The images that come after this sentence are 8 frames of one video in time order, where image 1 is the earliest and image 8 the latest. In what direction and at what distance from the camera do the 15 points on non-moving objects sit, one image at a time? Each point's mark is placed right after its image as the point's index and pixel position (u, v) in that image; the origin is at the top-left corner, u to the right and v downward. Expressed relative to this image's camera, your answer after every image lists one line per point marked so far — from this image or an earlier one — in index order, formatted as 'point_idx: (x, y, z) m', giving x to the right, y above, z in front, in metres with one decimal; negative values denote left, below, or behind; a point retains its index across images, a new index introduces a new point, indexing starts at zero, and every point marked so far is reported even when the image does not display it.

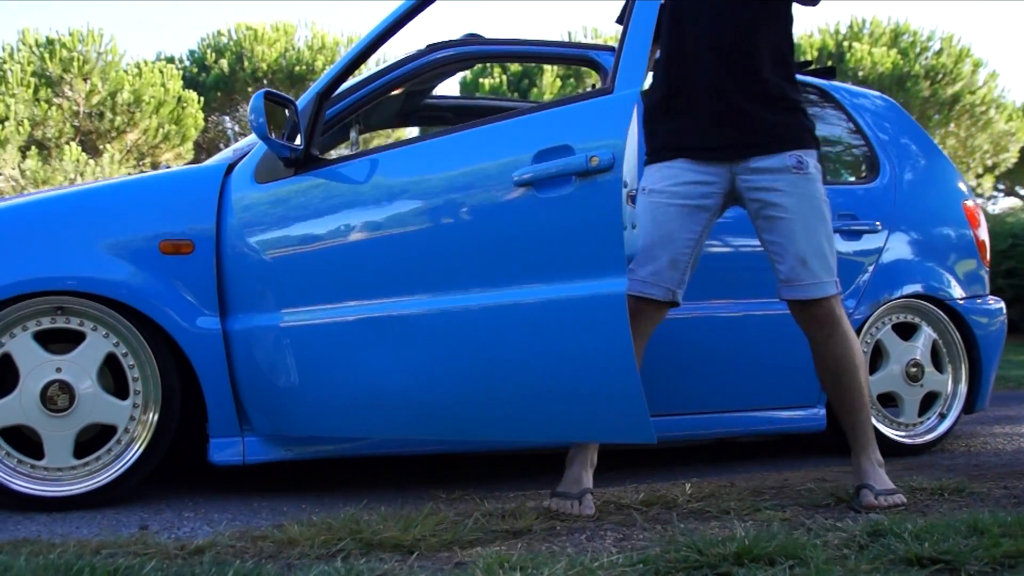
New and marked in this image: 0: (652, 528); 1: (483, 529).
0: (+0.3, -0.5, +2.4) m
1: (-0.1, -0.5, +2.3) m
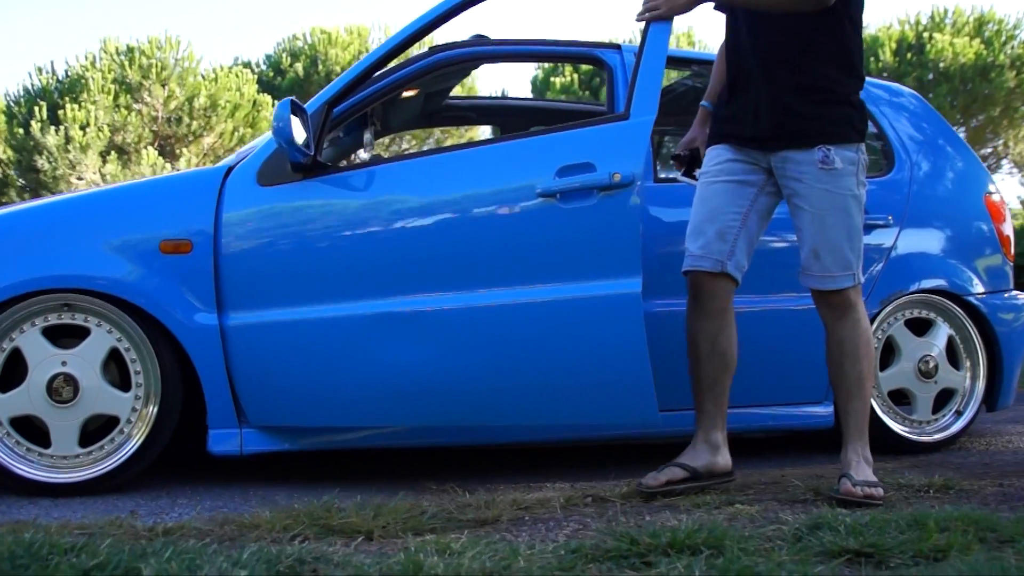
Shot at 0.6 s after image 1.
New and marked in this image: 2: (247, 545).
0: (+0.2, -0.5, +2.4) m
1: (-0.1, -0.5, +2.4) m
2: (-0.5, -0.5, +2.0) m
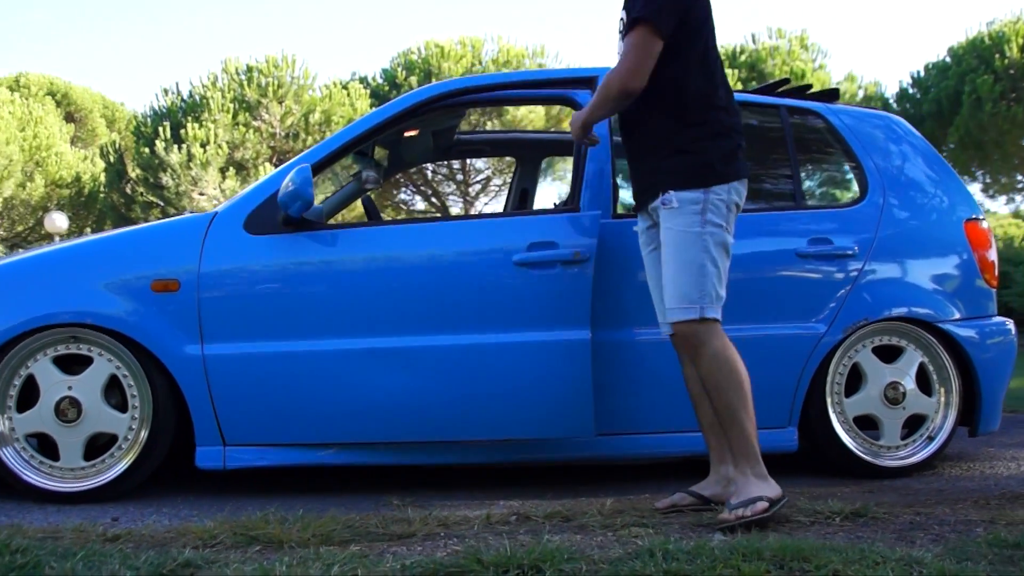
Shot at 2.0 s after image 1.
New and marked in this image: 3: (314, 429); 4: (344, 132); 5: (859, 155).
0: (0.0, -0.6, +2.7) m
1: (-0.4, -0.6, +2.7) m
2: (-0.8, -0.6, +2.4) m
3: (-0.6, -0.5, +3.5) m
4: (-0.6, +0.6, +3.9) m
5: (+1.4, +0.5, +4.2) m
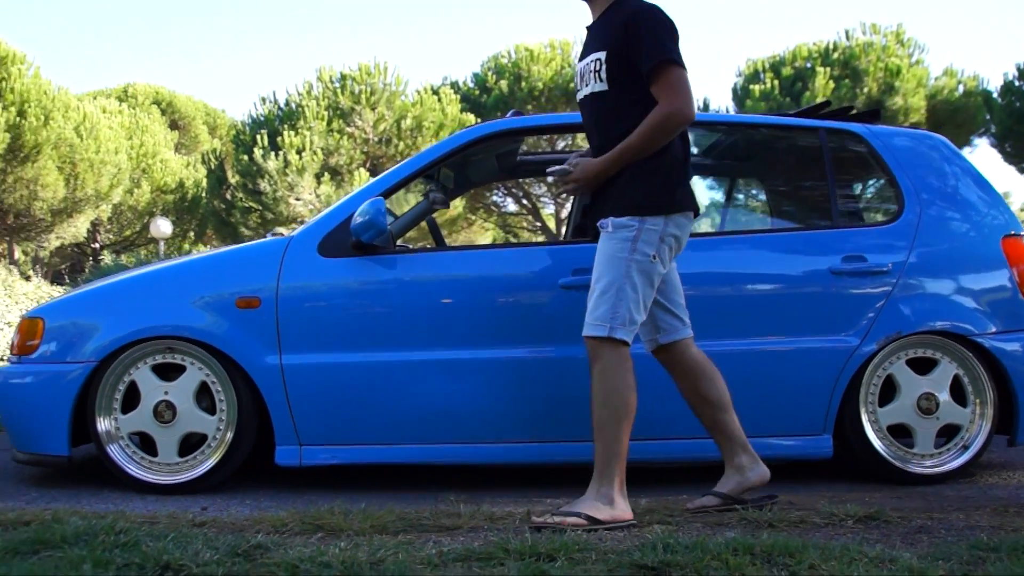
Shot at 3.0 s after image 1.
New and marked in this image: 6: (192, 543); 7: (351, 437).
0: (+0.1, -0.7, +3.0) m
1: (-0.3, -0.7, +3.1) m
2: (-0.7, -0.6, +2.7) m
3: (-0.5, -0.5, +3.9) m
4: (-0.4, +0.5, +4.3) m
5: (+1.6, +0.5, +4.4) m
6: (-0.8, -0.6, +2.7) m
7: (-0.6, -0.5, +3.9) m
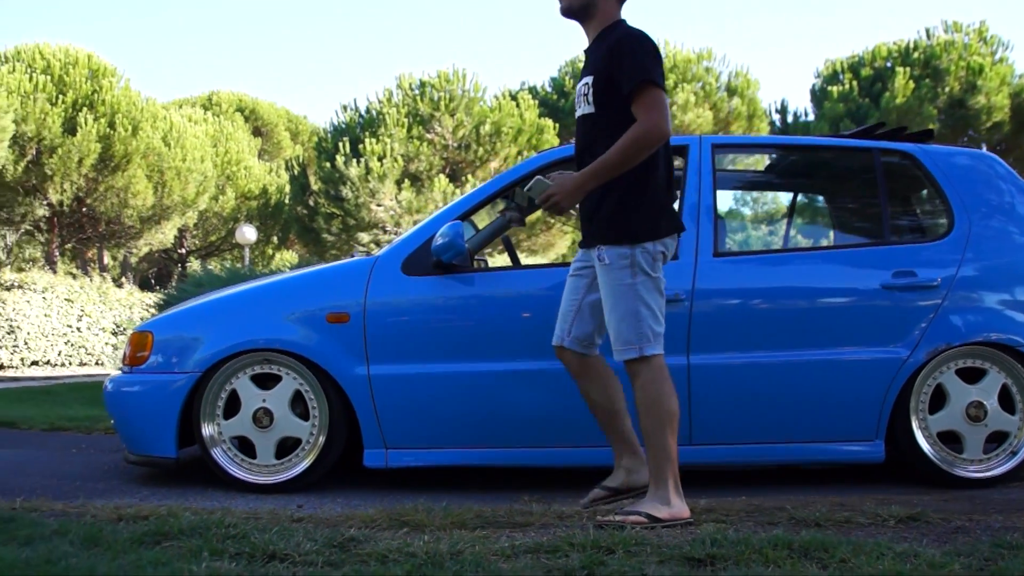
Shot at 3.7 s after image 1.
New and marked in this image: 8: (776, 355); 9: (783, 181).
0: (+0.3, -0.7, +3.3) m
1: (-0.1, -0.7, +3.4) m
2: (-0.5, -0.7, +3.1) m
3: (-0.2, -0.6, +4.2) m
4: (-0.1, +0.5, +4.6) m
5: (+1.9, +0.4, +4.6) m
6: (-0.6, -0.7, +3.1) m
7: (-0.3, -0.6, +4.2) m
8: (+1.1, -0.3, +4.3) m
9: (+1.2, +0.5, +4.7) m
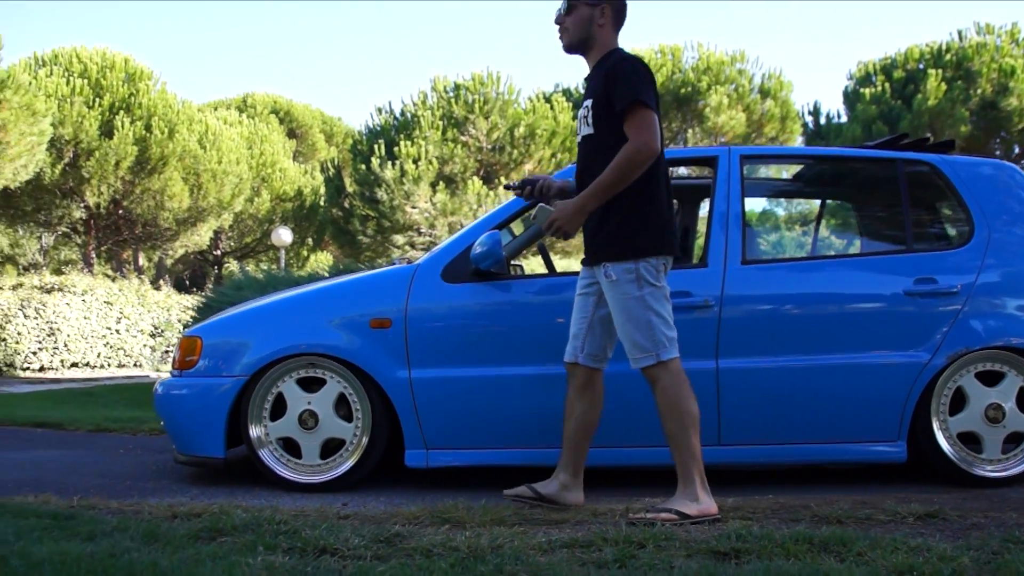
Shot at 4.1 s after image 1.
0: (+0.4, -0.8, +3.5) m
1: (+0.1, -0.8, +3.6) m
2: (-0.4, -0.7, +3.3) m
3: (-0.1, -0.6, +4.4) m
4: (0.0, +0.4, +4.8) m
5: (+2.0, +0.4, +4.7) m
6: (-0.5, -0.7, +3.3) m
7: (-0.2, -0.6, +4.4) m
8: (+1.2, -0.3, +4.5) m
9: (+1.3, +0.4, +4.8) m
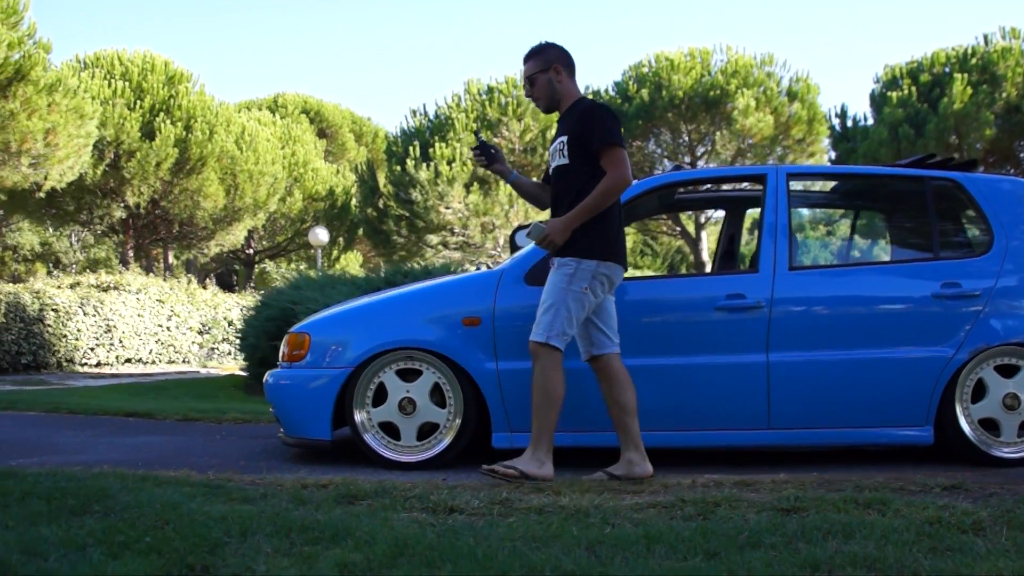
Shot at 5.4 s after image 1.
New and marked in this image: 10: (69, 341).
0: (+0.7, -0.8, +4.1) m
1: (+0.4, -0.8, +4.2) m
2: (-0.1, -0.8, +4.0) m
3: (+0.3, -0.6, +5.1) m
4: (+0.4, +0.4, +5.4) m
5: (+2.4, +0.4, +5.4) m
6: (-0.2, -0.8, +3.9) m
7: (+0.2, -0.7, +5.1) m
8: (+1.6, -0.3, +5.1) m
9: (+1.7, +0.4, +5.4) m
10: (-7.0, -0.8, +16.9) m
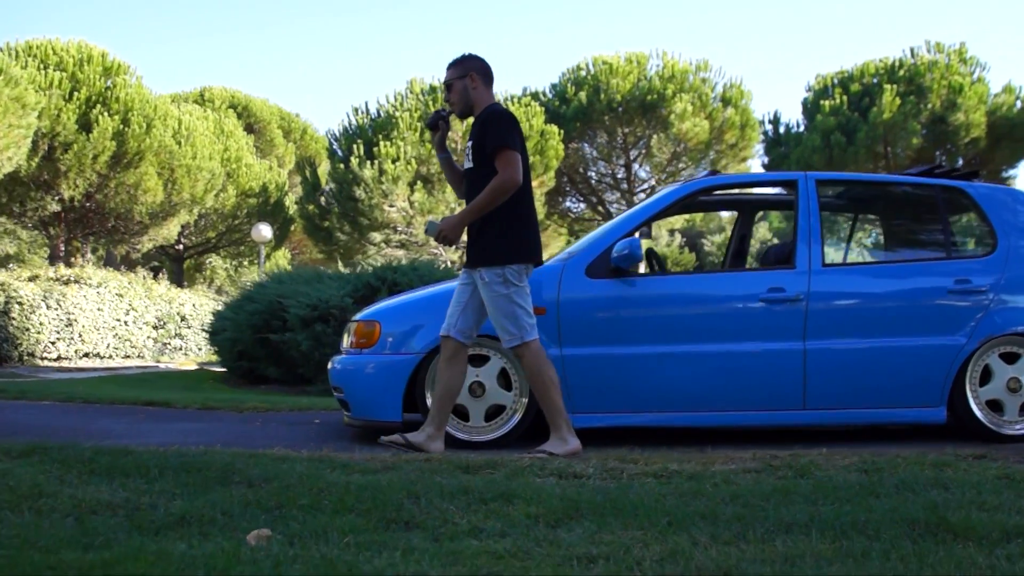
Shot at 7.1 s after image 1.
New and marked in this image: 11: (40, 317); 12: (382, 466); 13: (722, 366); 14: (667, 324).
0: (+1.2, -0.8, +4.7) m
1: (+0.8, -0.8, +4.8) m
2: (+0.4, -0.7, +4.5) m
3: (+0.6, -0.6, +5.6) m
4: (+0.7, +0.4, +6.0) m
5: (+2.7, +0.4, +6.1) m
6: (+0.3, -0.7, +4.5) m
7: (+0.5, -0.6, +5.6) m
8: (+1.9, -0.3, +5.7) m
9: (+2.0, +0.4, +6.1) m
10: (-7.6, -0.7, +16.9) m
11: (-7.6, -0.5, +17.1) m
12: (-0.6, -0.8, +4.7) m
13: (+1.1, -0.4, +5.7) m
14: (+0.8, -0.2, +5.6) m
